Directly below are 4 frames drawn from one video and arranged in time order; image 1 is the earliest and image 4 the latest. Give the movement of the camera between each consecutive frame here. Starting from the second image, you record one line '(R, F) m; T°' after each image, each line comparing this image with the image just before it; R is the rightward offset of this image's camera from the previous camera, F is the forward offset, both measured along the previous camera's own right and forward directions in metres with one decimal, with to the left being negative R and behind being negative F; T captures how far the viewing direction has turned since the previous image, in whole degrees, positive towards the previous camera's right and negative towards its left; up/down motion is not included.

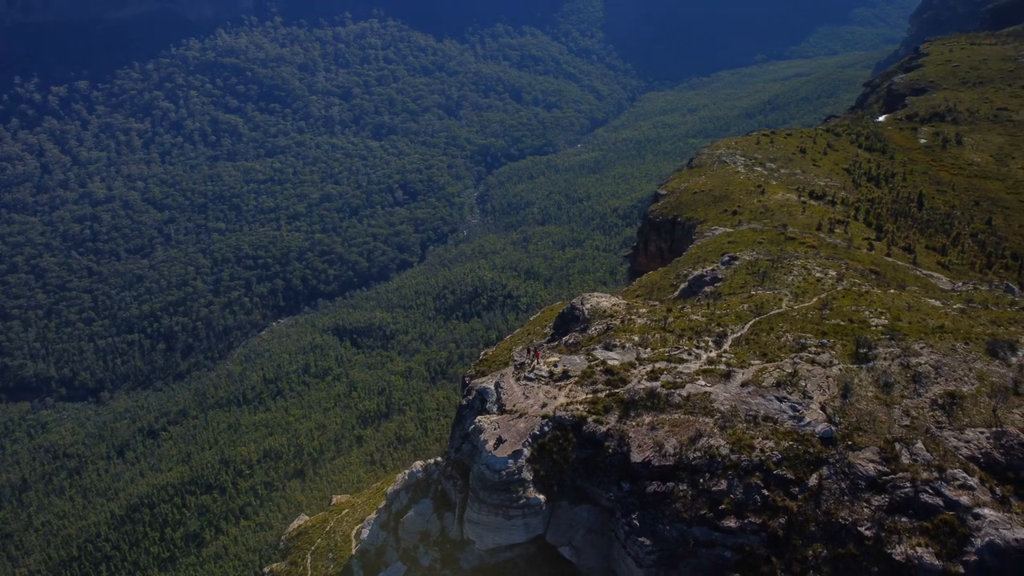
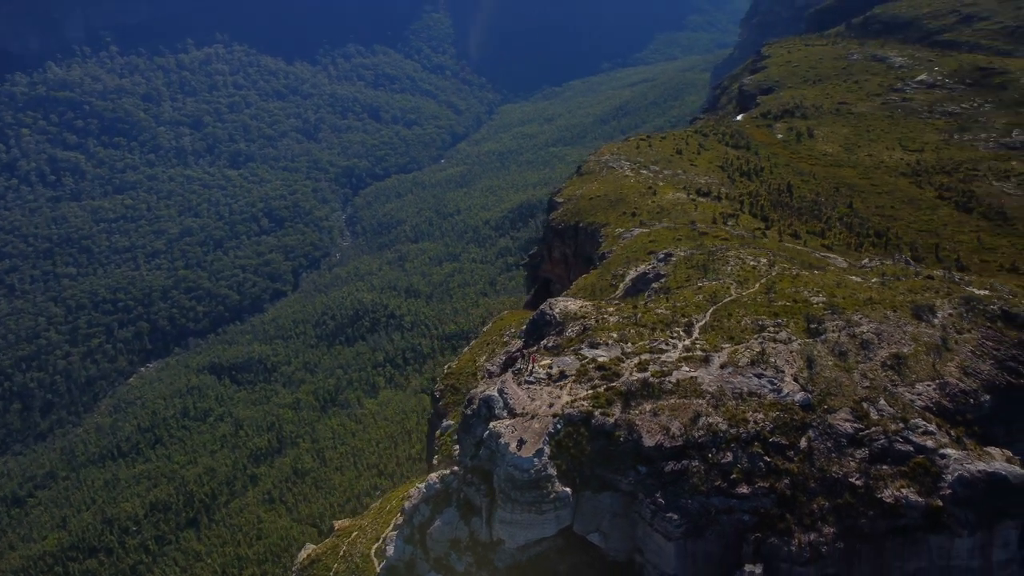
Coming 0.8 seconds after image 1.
(-3.9, -1.0) m; +9°
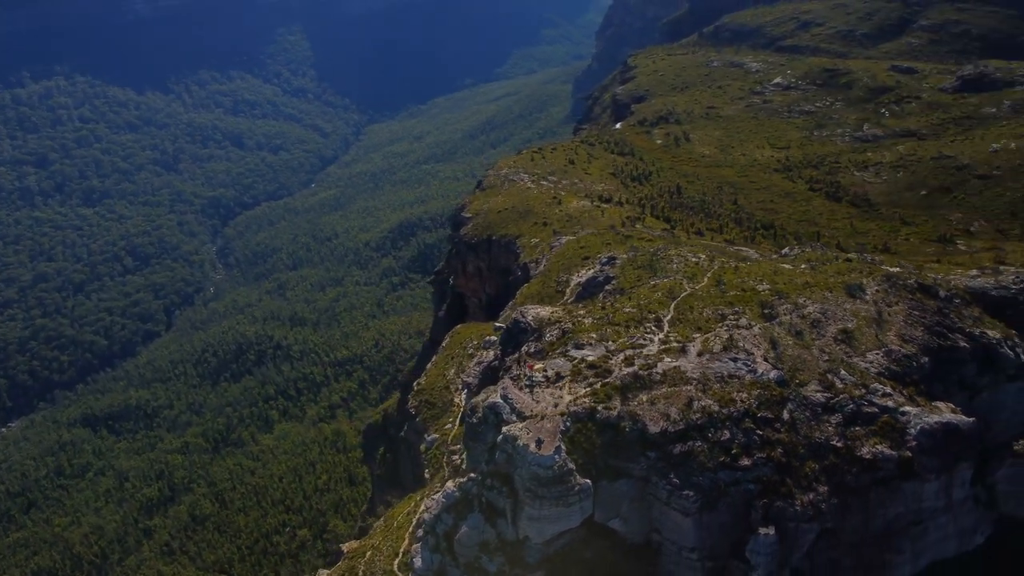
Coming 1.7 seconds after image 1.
(-3.9, -1.0) m; +9°
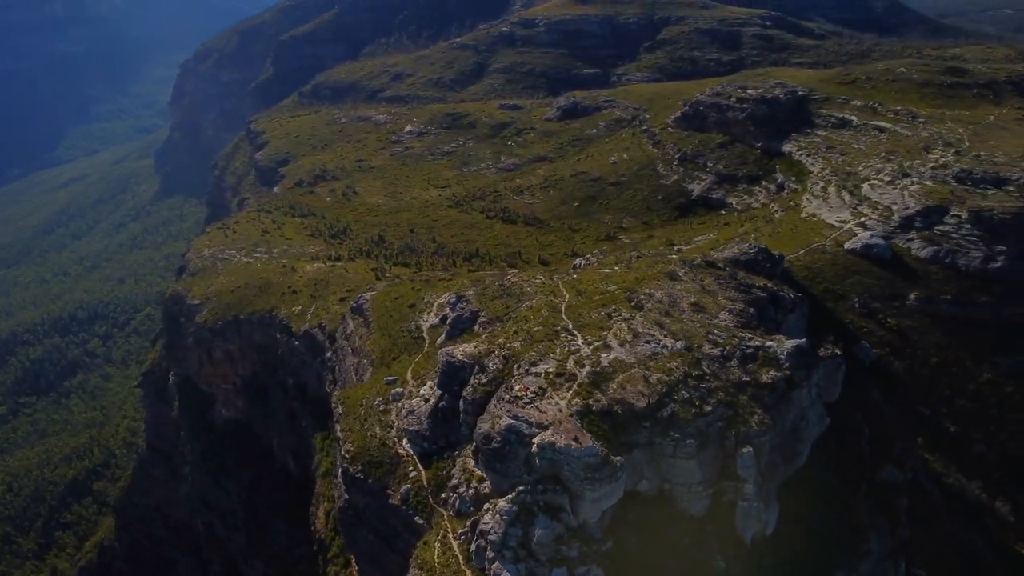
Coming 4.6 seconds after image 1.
(-13.6, -1.1) m; +28°
